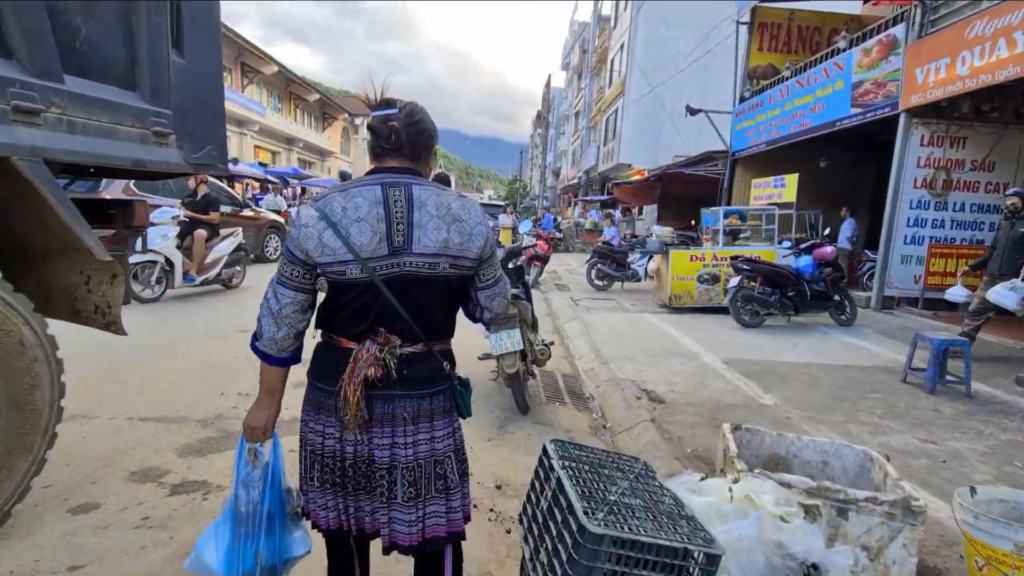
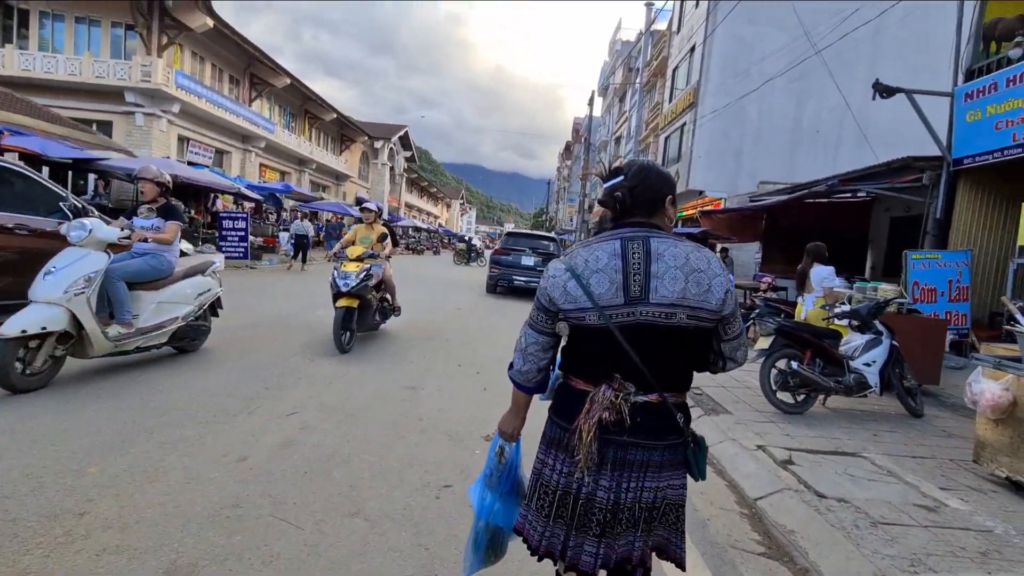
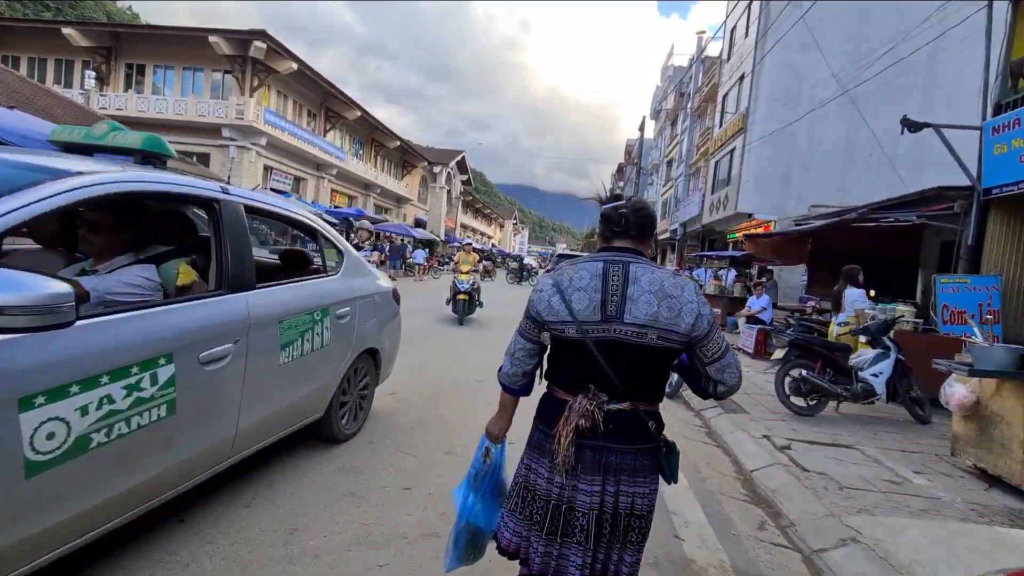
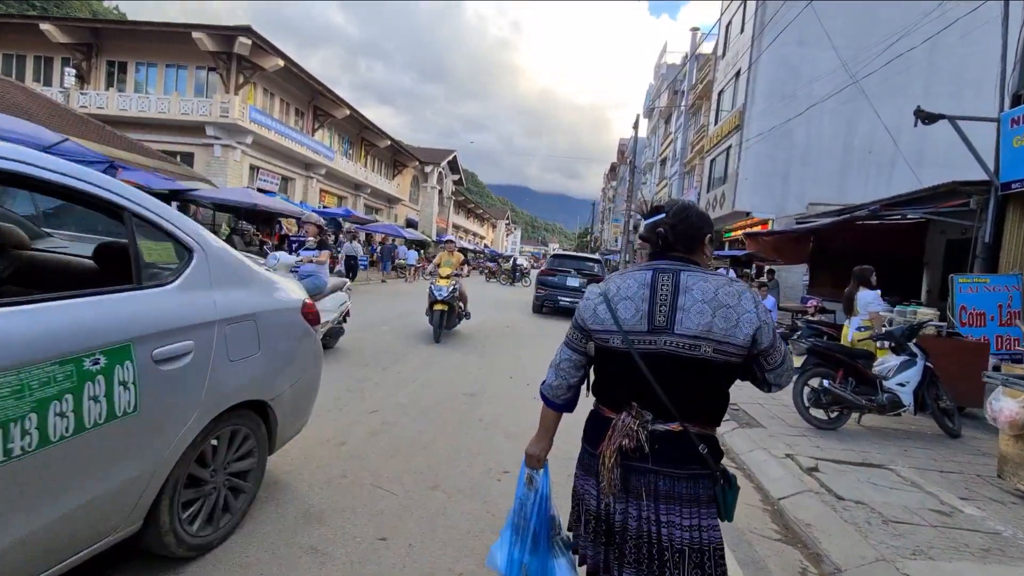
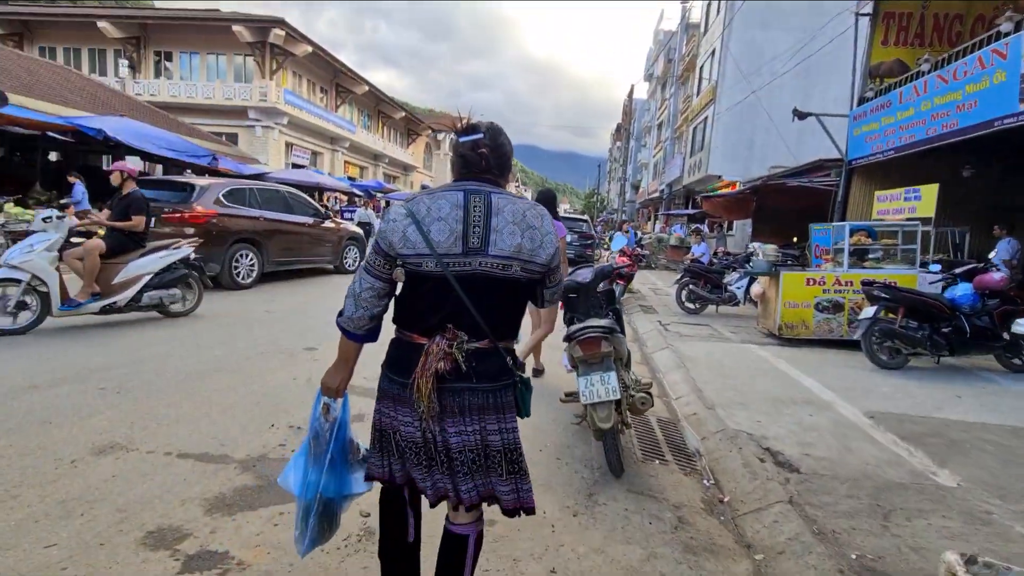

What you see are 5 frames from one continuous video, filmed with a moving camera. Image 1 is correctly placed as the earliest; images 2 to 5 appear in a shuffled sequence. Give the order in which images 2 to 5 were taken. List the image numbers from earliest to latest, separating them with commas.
5, 3, 4, 2
